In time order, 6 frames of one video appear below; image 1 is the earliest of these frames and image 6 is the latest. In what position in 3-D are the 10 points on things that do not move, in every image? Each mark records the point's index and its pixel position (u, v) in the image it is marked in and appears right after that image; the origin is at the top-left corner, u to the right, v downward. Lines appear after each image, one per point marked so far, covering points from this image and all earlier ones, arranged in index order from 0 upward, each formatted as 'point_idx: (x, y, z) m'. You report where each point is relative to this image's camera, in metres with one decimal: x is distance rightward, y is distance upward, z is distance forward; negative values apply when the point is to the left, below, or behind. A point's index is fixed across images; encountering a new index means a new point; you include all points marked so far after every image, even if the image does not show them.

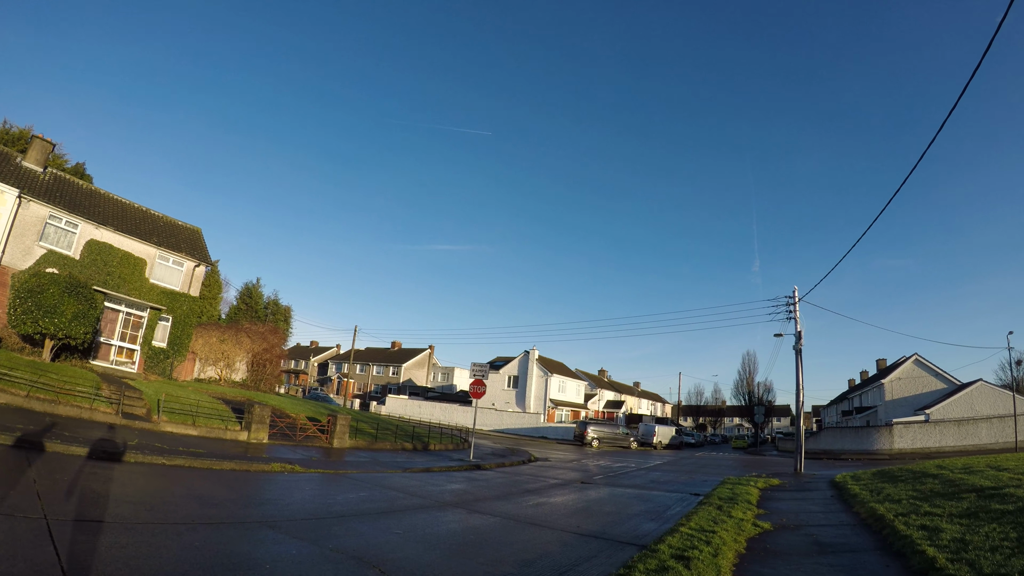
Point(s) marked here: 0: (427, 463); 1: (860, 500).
0: (-2.7, -5.6, +18.3) m
1: (+8.7, -5.2, +14.2) m
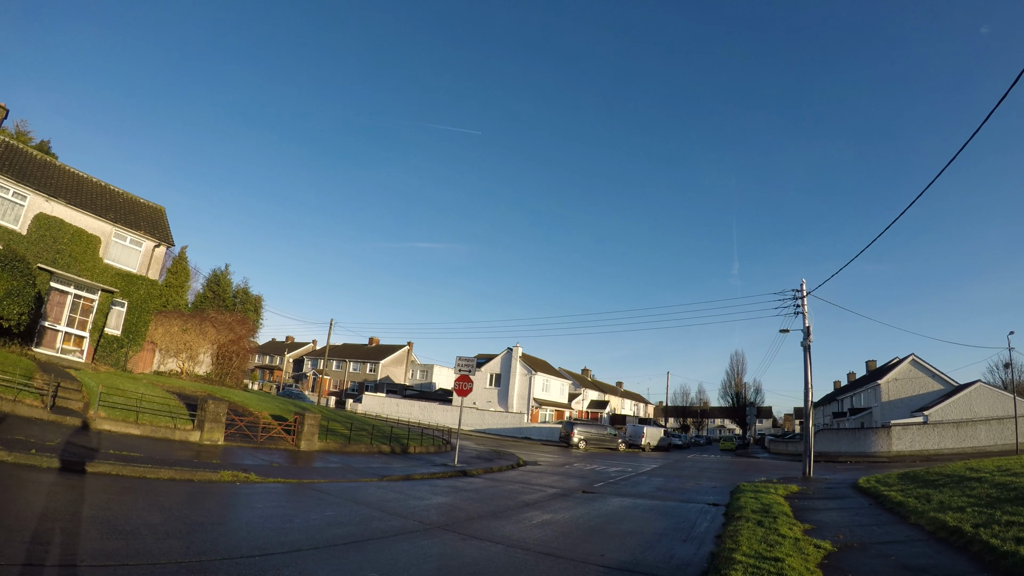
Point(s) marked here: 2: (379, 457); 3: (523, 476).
0: (-2.9, -5.1, +16.1) m
1: (+8.6, -4.9, +12.4) m
2: (-4.2, -5.3, +18.0) m
3: (+0.4, -6.0, +18.4) m
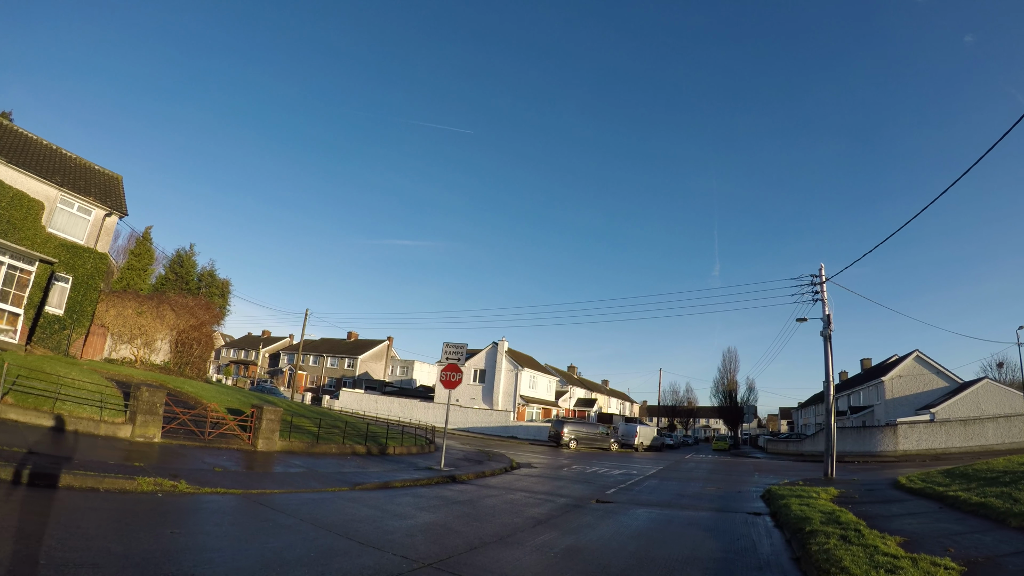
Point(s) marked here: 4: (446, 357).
0: (-3.0, -4.4, +13.5) m
1: (+8.7, -4.4, +10.1) m
2: (-4.3, -4.6, +15.3) m
3: (+0.3, -5.3, +15.9) m
4: (-2.0, -2.1, +17.6) m
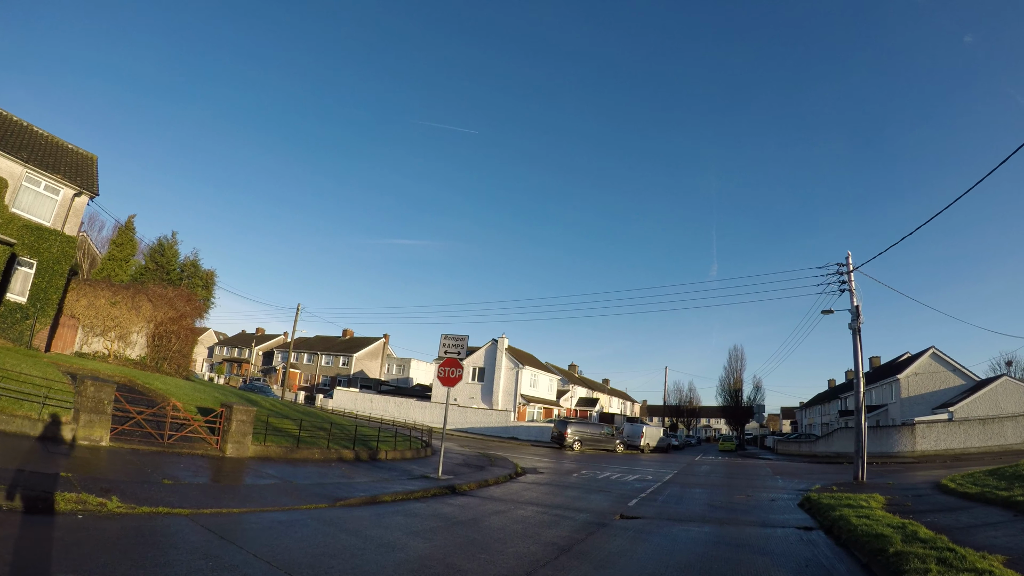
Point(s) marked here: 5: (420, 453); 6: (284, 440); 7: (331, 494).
0: (-2.8, -4.0, +11.6) m
1: (+8.9, -4.0, +8.3) m
2: (-4.1, -4.2, +13.4) m
3: (+0.5, -4.9, +14.0) m
4: (-1.9, -1.7, +15.7) m
5: (-2.8, -5.1, +17.7) m
6: (-5.8, -3.9, +14.5) m
7: (-3.3, -3.7, +10.3) m
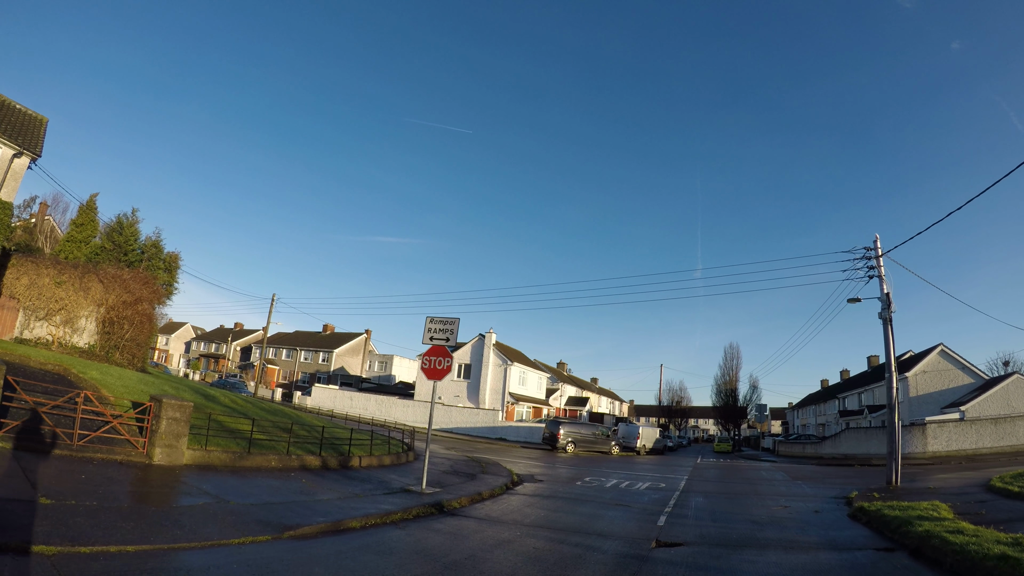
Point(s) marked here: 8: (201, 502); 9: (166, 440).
0: (-2.7, -3.4, +9.0) m
1: (+9.1, -3.5, +6.1) m
2: (-4.1, -3.6, +10.8) m
3: (+0.5, -4.4, +11.5) m
4: (-1.9, -1.1, +13.2) m
5: (-2.9, -4.5, +15.1) m
6: (-5.8, -3.2, +11.9) m
7: (-3.1, -3.1, +7.7) m
8: (-4.5, -3.1, +8.3) m
9: (-6.1, -2.7, +10.2) m
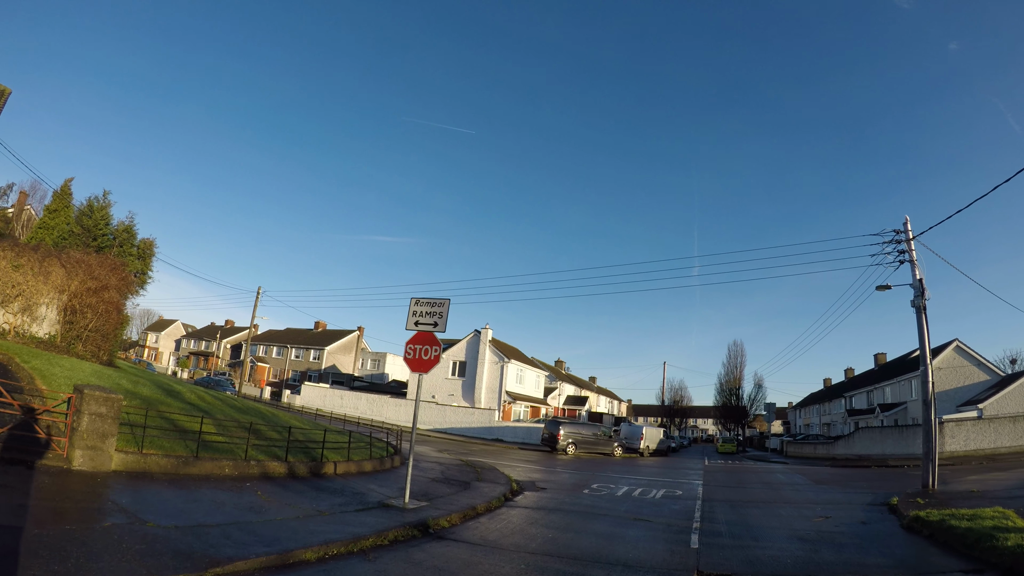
0: (-2.7, -2.9, +7.1) m
1: (+9.2, -3.1, +4.2) m
2: (-4.1, -3.1, +8.9) m
3: (+0.5, -3.9, +9.6) m
4: (-1.9, -0.7, +11.3) m
5: (-2.9, -4.0, +13.2) m
6: (-5.8, -2.8, +10.0) m
7: (-3.1, -2.6, +5.8) m
8: (-4.4, -2.7, +6.4) m
9: (-6.1, -2.3, +8.3) m
